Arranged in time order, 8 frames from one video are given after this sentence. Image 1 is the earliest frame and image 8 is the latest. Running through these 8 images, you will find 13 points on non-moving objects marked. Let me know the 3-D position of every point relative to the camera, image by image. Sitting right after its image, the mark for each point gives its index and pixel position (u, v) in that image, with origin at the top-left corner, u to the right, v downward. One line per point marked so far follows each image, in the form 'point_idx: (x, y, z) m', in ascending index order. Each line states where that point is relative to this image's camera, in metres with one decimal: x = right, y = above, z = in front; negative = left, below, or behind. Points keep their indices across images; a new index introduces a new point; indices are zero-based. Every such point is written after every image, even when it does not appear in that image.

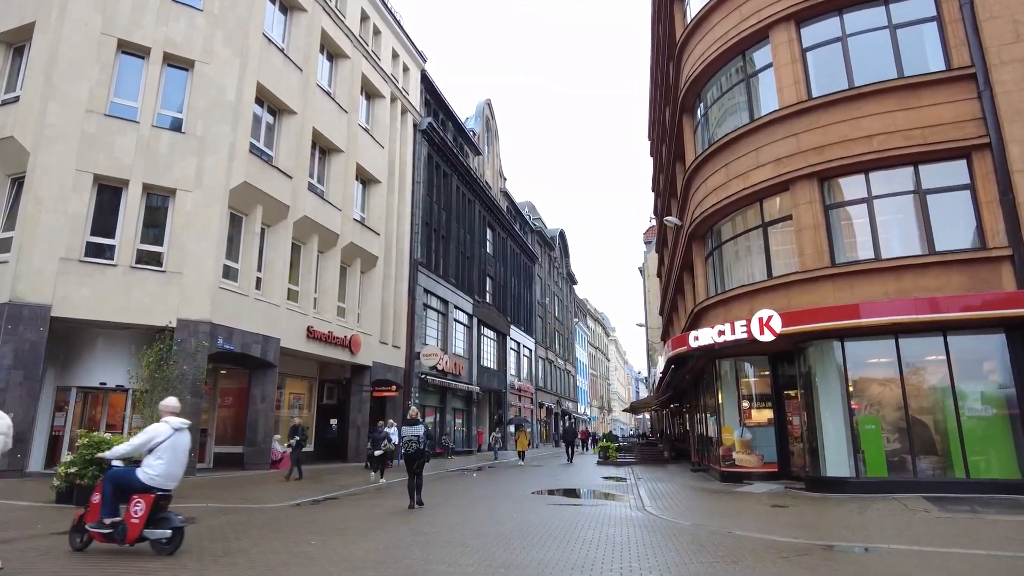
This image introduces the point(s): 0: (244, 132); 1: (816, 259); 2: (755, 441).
0: (-7.7, +4.4, +18.8) m
1: (+6.4, +0.6, +13.7) m
2: (+5.7, -3.6, +15.4) m
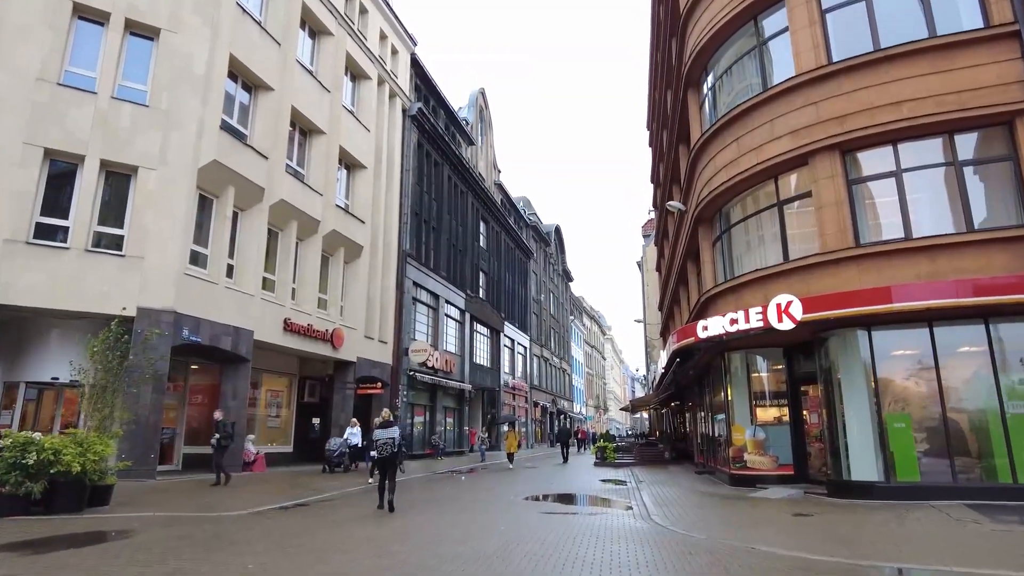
0: (-7.9, +4.8, +17.4) m
1: (+6.2, +0.9, +12.3) m
2: (+5.5, -3.3, +14.0) m
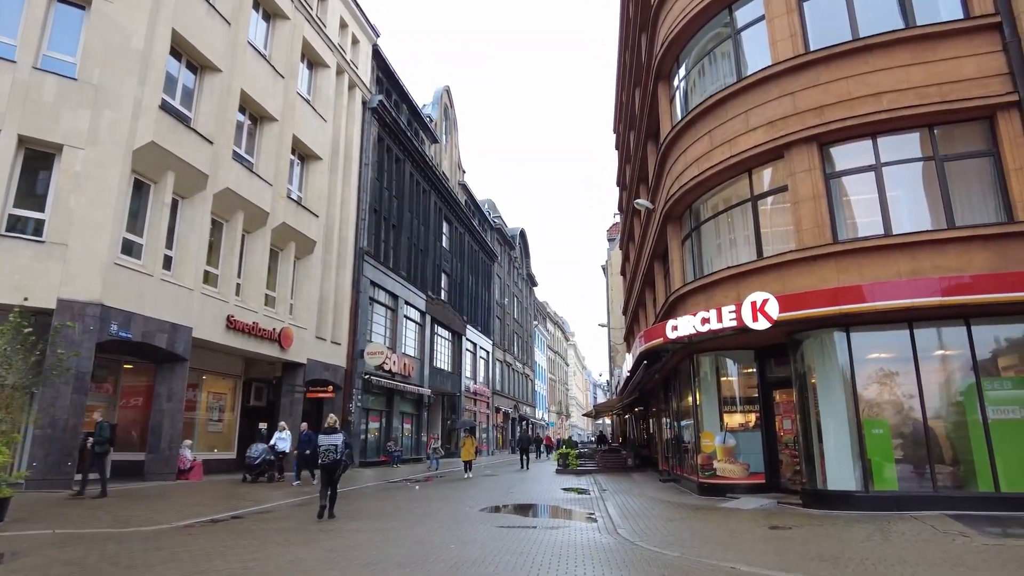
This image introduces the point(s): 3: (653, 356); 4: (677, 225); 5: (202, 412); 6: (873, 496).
0: (-8.8, +4.9, +16.1) m
1: (+5.4, +0.9, +11.7) m
2: (+4.6, -3.3, +13.4) m
3: (+3.6, -1.7, +16.8) m
4: (+4.2, +1.6, +16.4) m
5: (-9.3, -3.7, +19.7) m
6: (+5.9, -3.4, +10.6) m
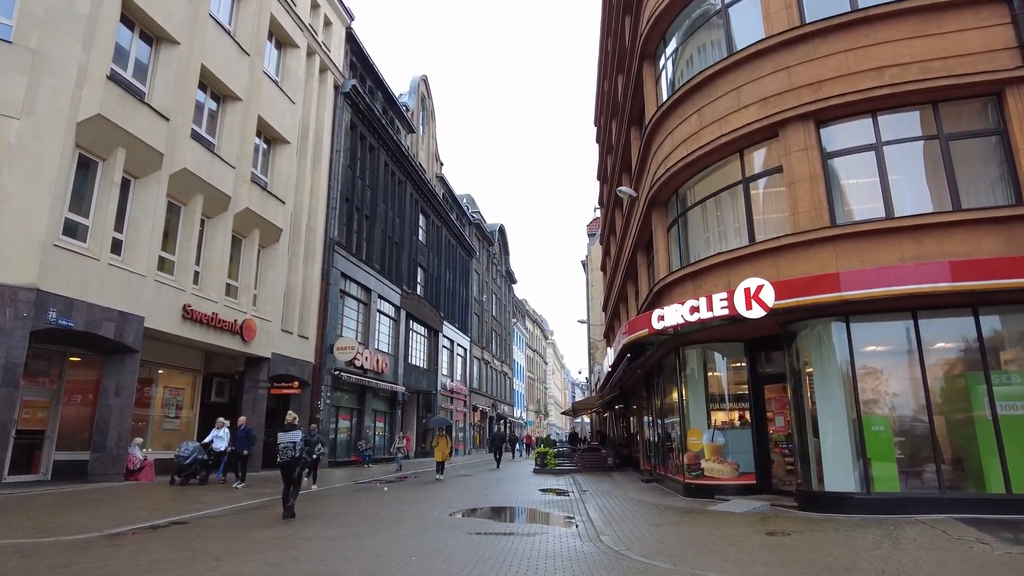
0: (-9.3, +5.3, +14.8) m
1: (+5.0, +1.2, +10.9) m
2: (+4.1, -3.0, +12.5) m
3: (+3.0, -1.5, +15.9) m
4: (+3.6, +1.8, +15.6) m
5: (-10.0, -3.4, +18.4) m
6: (+5.5, -3.2, +9.9) m
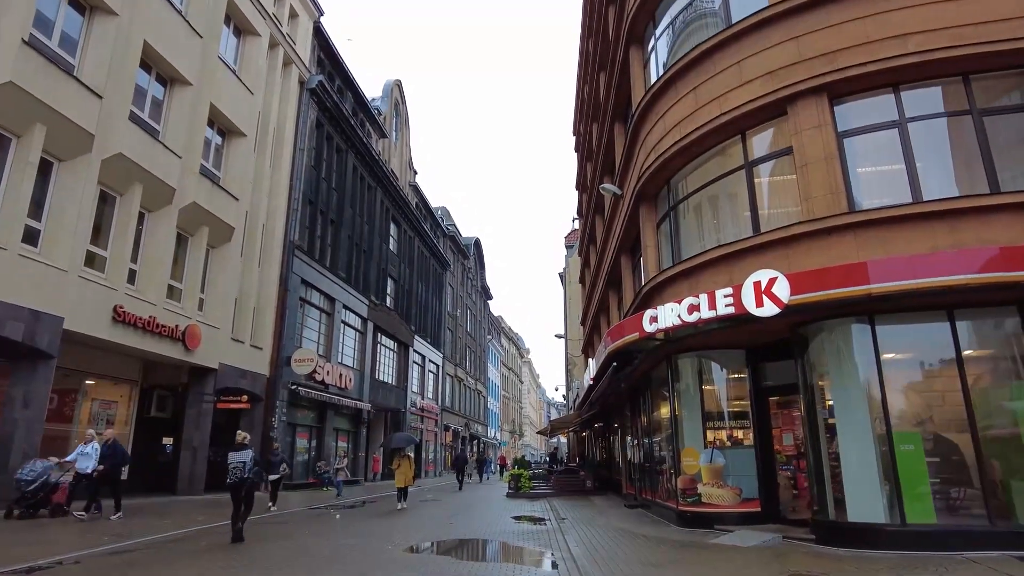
0: (-9.8, +5.4, +13.0) m
1: (+4.6, +1.2, +9.5) m
2: (+3.6, -3.0, +11.0) m
3: (+2.4, -1.6, +14.4) m
4: (+3.0, +1.8, +14.1) m
5: (-10.7, -3.4, +16.3) m
6: (+5.0, -3.1, +8.3) m
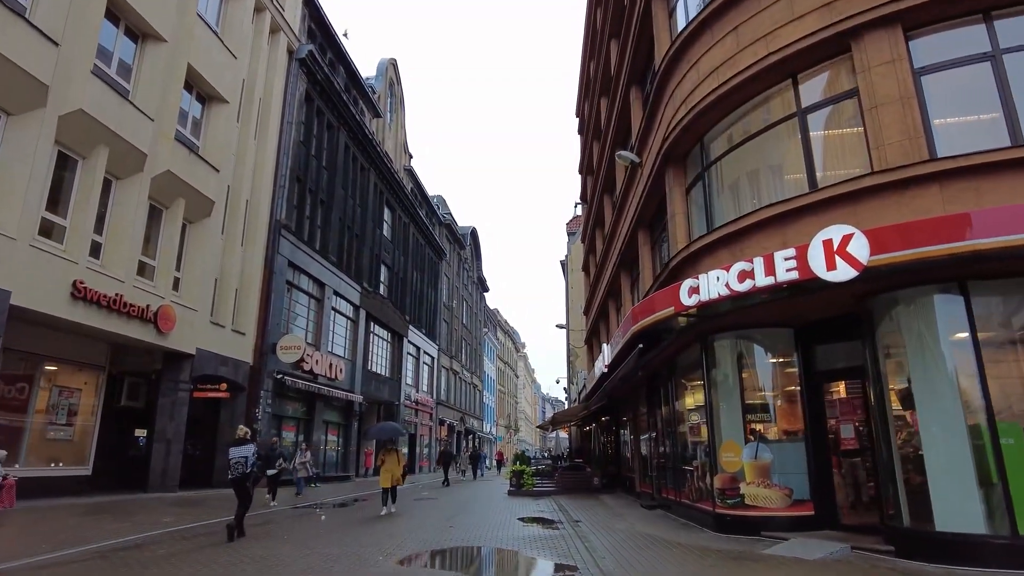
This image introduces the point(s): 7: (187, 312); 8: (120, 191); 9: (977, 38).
0: (-9.6, +5.9, +11.3) m
1: (+4.8, +1.7, +8.0) m
2: (+3.8, -2.6, +9.5) m
3: (+2.6, -1.1, +12.8) m
4: (+3.2, +2.3, +12.6) m
5: (-10.6, -2.8, +14.7) m
6: (+5.2, -2.7, +6.8) m
7: (-8.8, -0.7, +17.8) m
8: (-9.4, +2.3, +15.8) m
9: (+5.8, +3.2, +8.2) m
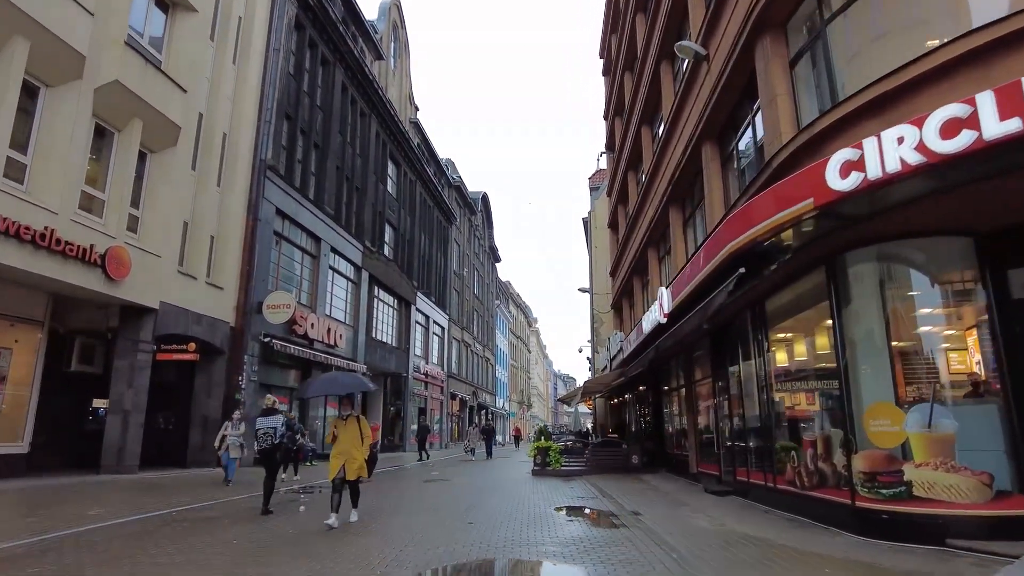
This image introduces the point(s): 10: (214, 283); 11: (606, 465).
0: (-9.1, +7.0, +8.1) m
1: (+5.3, +2.7, +4.7) m
2: (+4.3, -1.4, +6.3) m
3: (+3.1, +0.1, +9.7) m
4: (+3.7, +3.5, +9.3) m
5: (-10.0, -1.6, +11.8) m
6: (+5.7, -1.6, +3.7) m
7: (-8.2, +0.7, +14.8) m
8: (-8.8, +3.6, +12.7) m
9: (+6.3, +4.2, +4.9) m
10: (-8.0, +0.1, +17.6) m
11: (+2.5, -4.6, +17.2) m
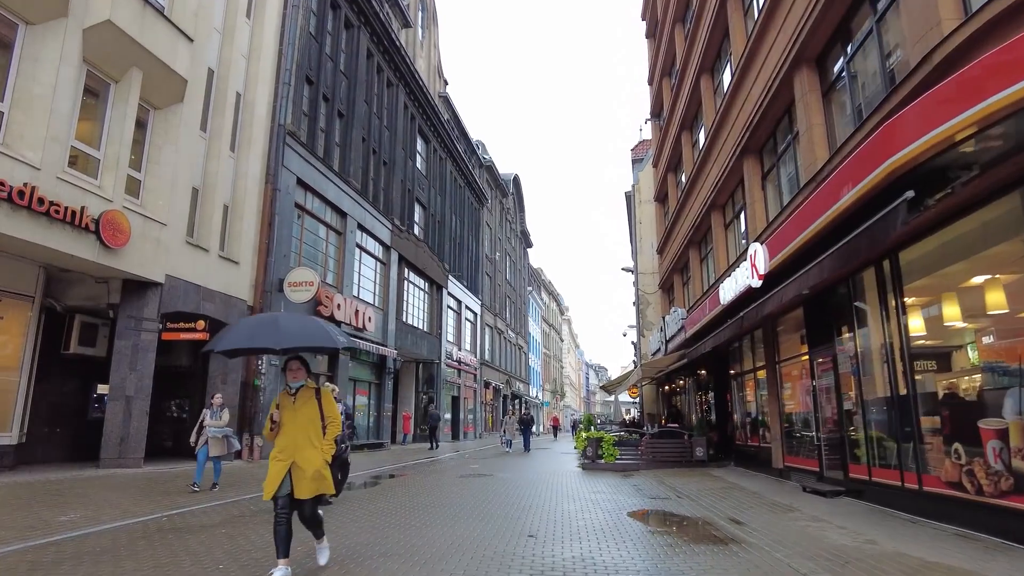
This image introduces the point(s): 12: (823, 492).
0: (-8.5, +7.5, +6.5) m
1: (+5.8, +3.3, +2.5) m
2: (+4.9, -0.9, +4.2) m
3: (+3.8, +0.7, +7.6) m
4: (+4.4, +4.1, +7.1) m
5: (-9.1, -1.1, +10.2) m
6: (+6.2, -1.1, +1.5) m
7: (-7.2, +1.2, +13.1) m
8: (-8.0, +4.1, +11.0) m
9: (+6.8, +4.8, +2.6) m
10: (-6.9, +0.7, +16.0) m
11: (+3.6, -3.9, +15.2) m
12: (+4.4, -2.9, +9.3) m
